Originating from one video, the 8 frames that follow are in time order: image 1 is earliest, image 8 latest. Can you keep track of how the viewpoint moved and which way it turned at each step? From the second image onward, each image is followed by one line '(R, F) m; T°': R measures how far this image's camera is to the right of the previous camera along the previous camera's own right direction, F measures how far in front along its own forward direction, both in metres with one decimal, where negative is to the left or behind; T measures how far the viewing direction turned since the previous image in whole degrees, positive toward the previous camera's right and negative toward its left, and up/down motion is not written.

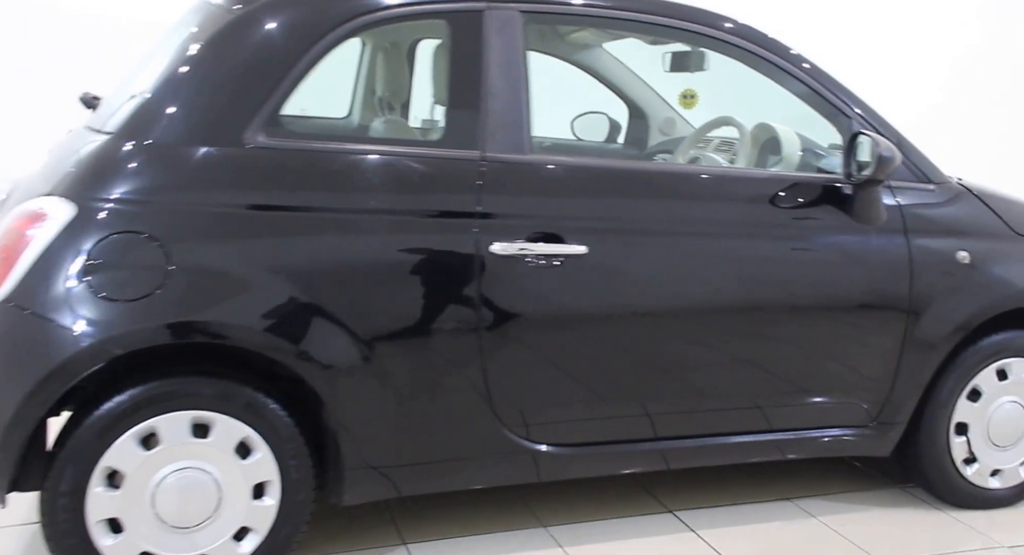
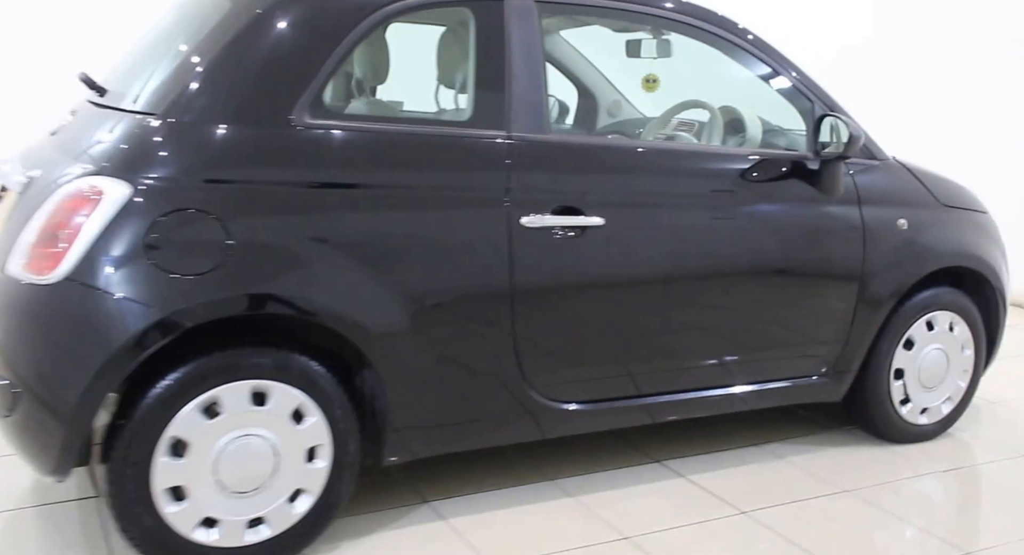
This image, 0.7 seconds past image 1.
(-0.4, -0.1) m; +9°
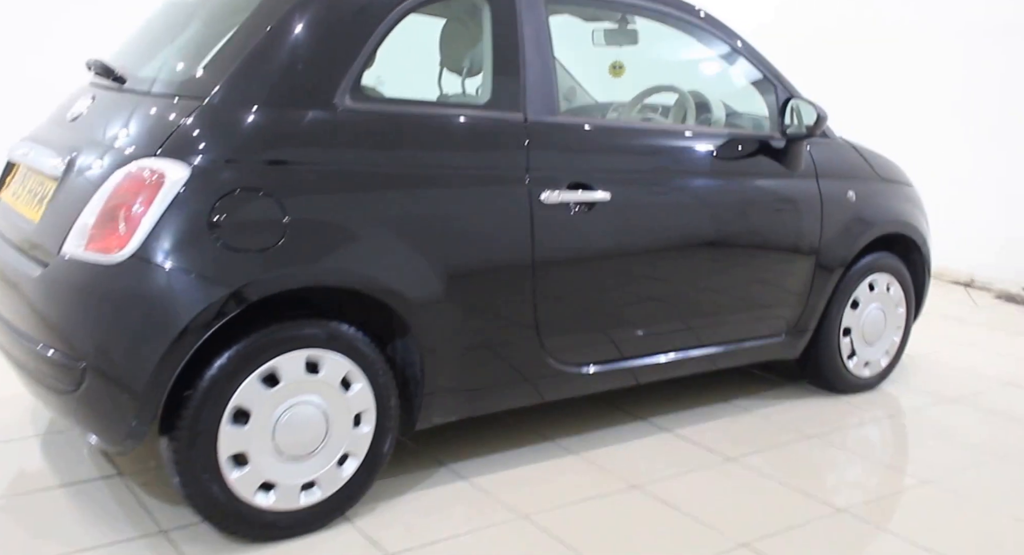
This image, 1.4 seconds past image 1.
(-0.4, -0.1) m; +8°
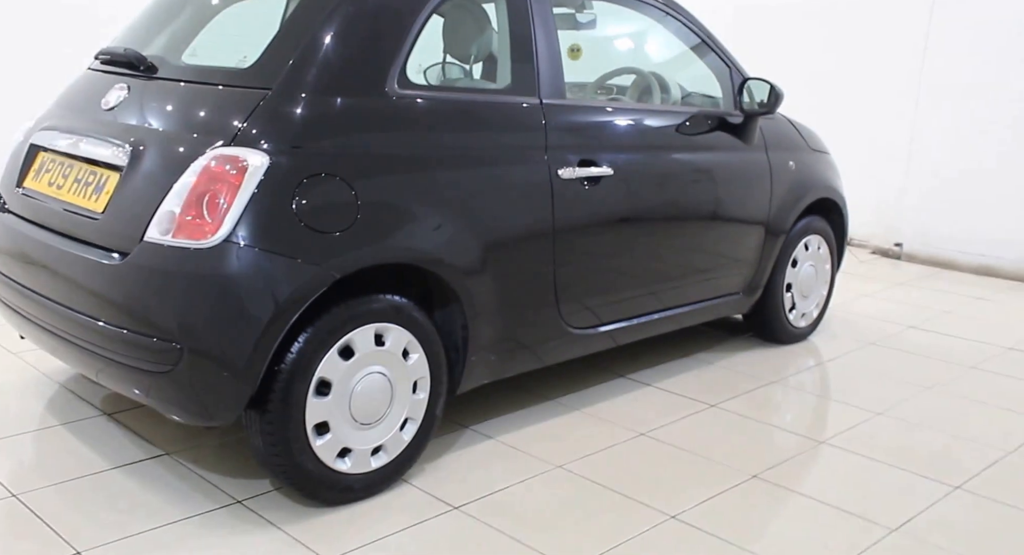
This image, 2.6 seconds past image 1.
(-0.5, -0.2) m; +10°
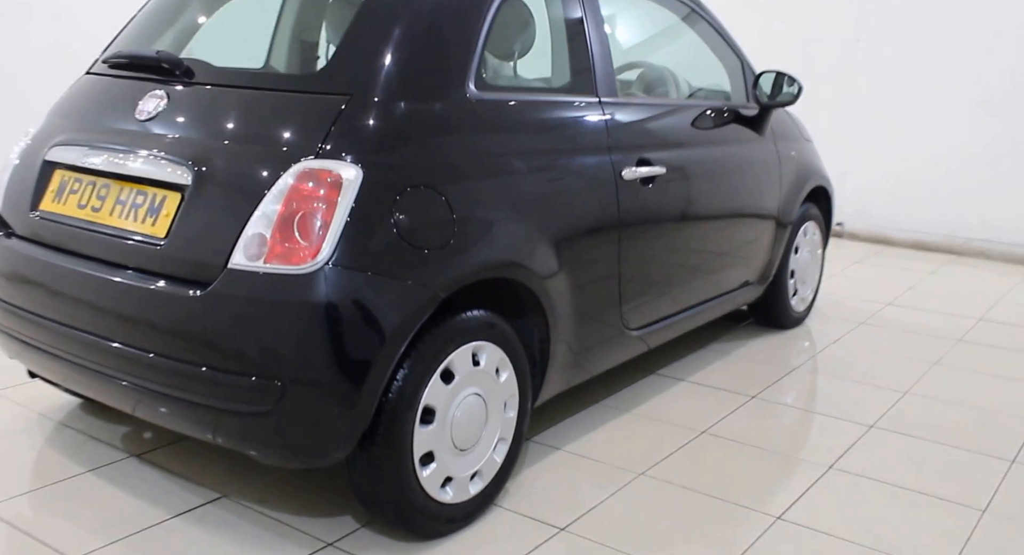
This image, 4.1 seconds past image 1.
(-0.5, +0.1) m; +8°
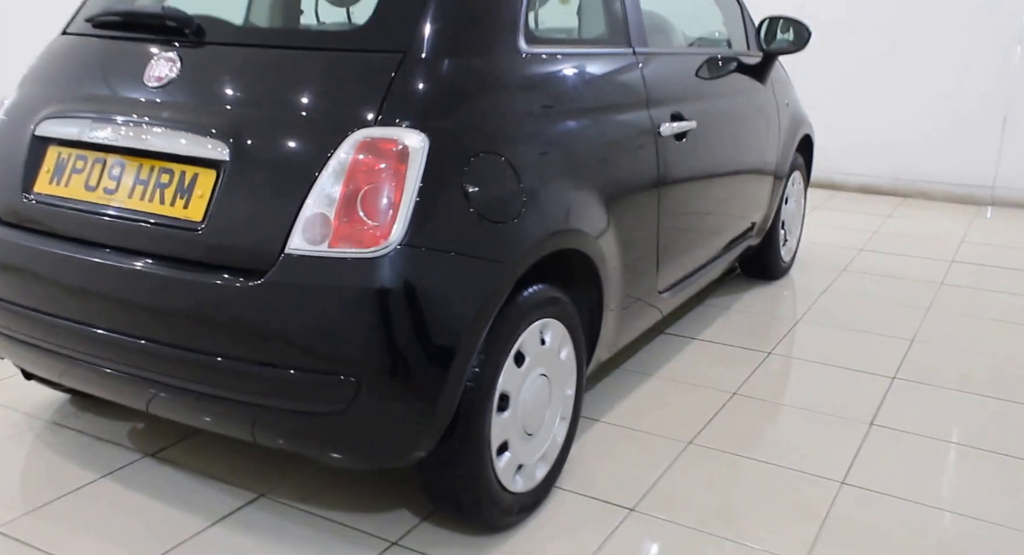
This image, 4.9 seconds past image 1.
(-0.4, +0.2) m; +7°
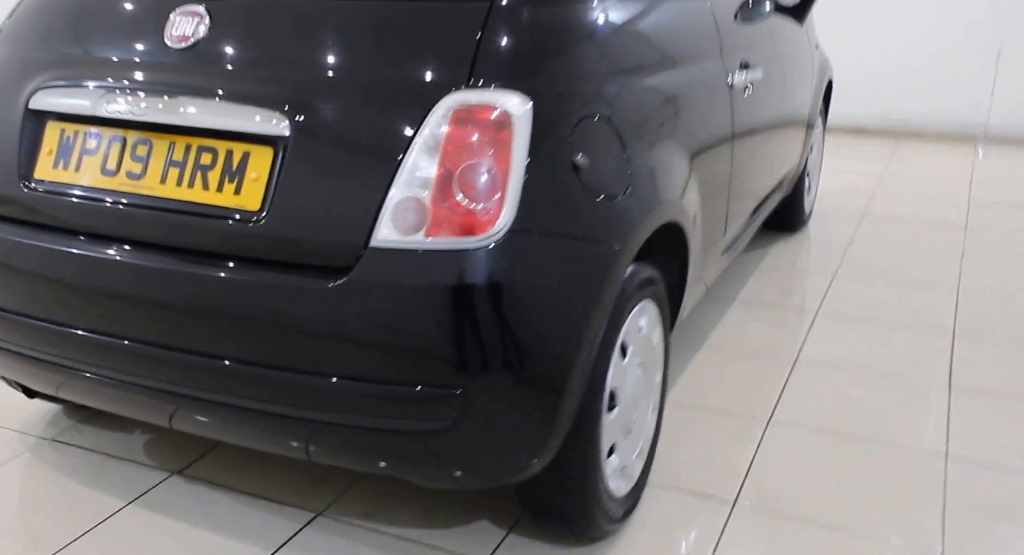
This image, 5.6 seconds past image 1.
(-0.3, +0.3) m; +5°
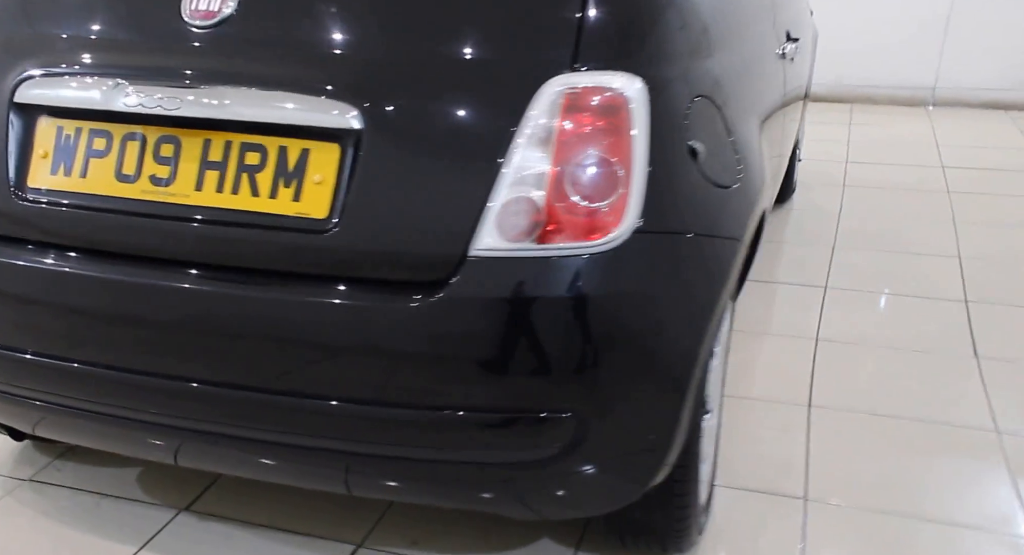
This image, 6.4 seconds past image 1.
(-0.3, +0.2) m; +6°
